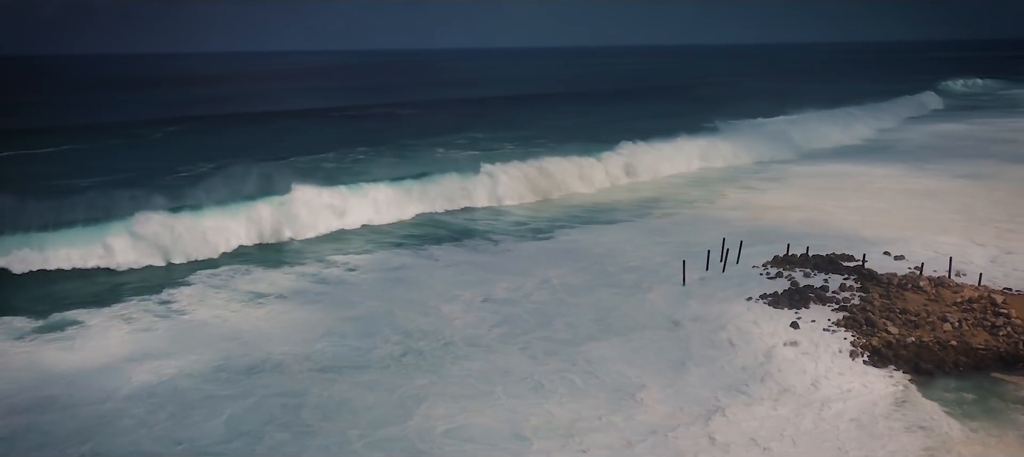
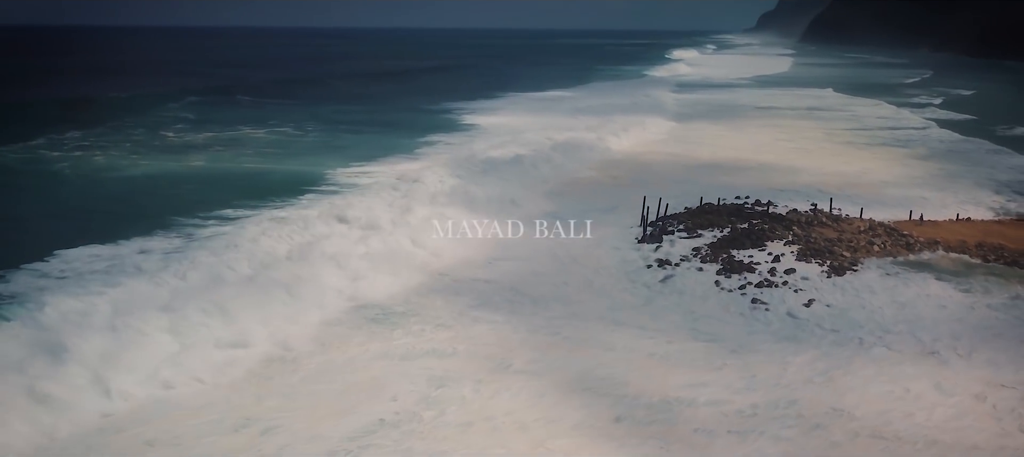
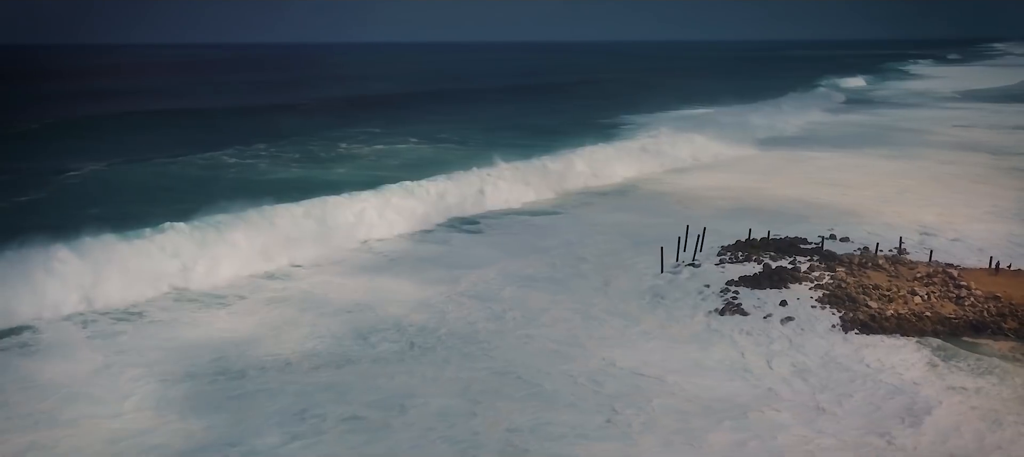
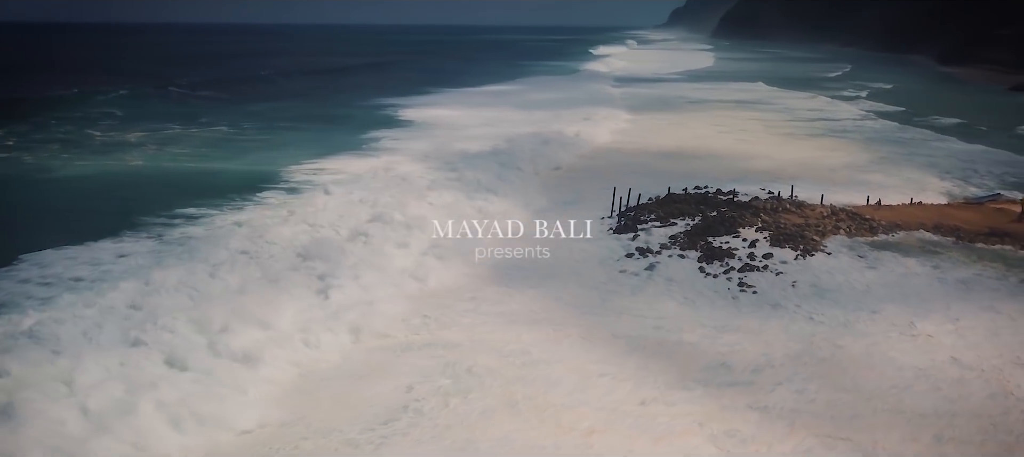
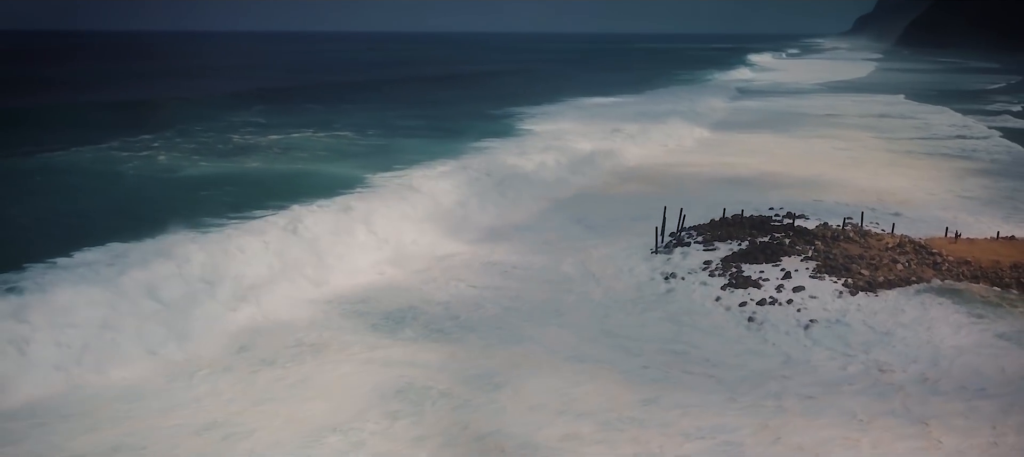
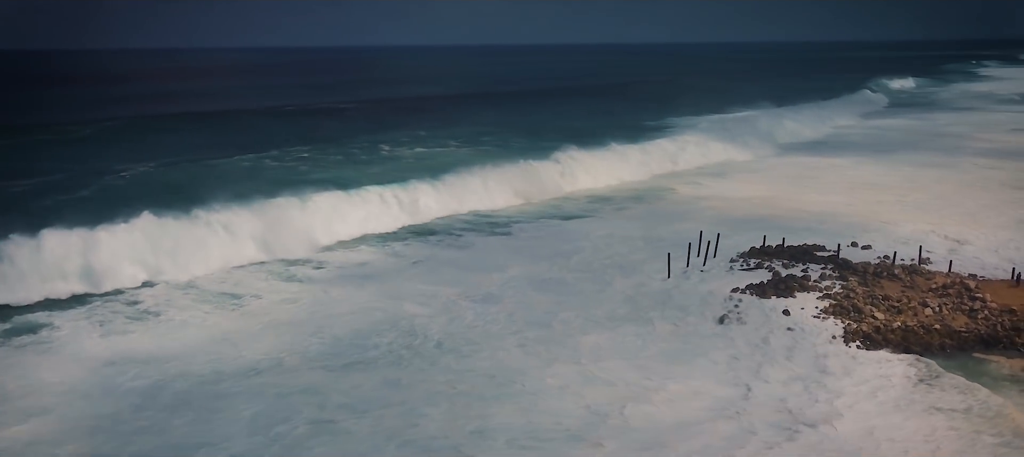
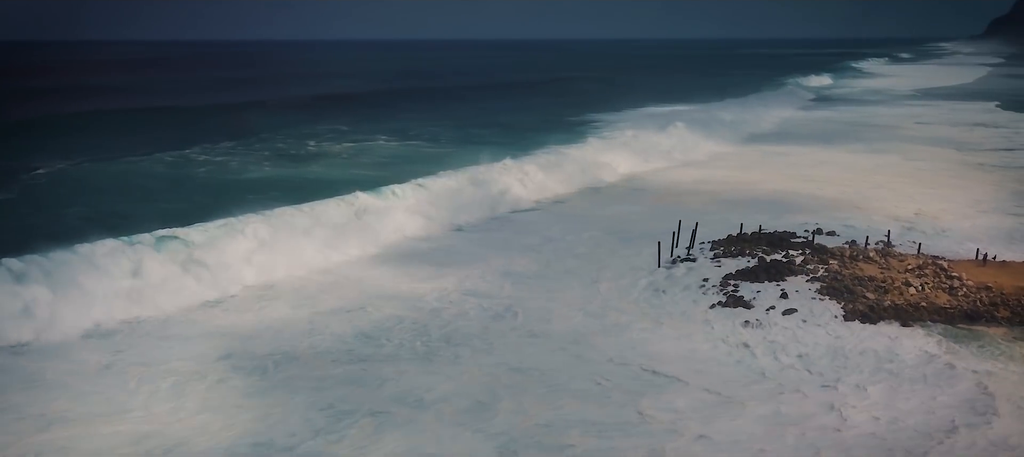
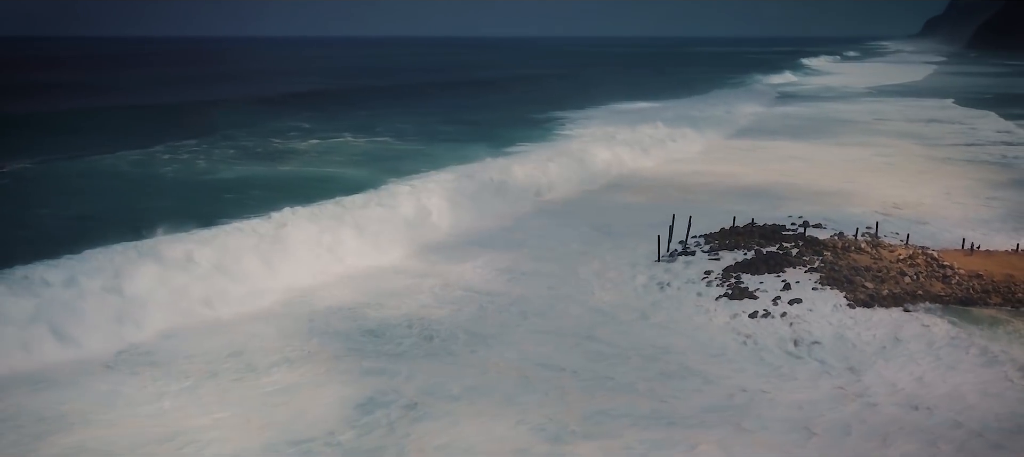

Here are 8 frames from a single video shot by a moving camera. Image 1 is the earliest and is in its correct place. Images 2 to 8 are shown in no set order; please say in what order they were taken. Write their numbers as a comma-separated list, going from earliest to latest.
6, 3, 7, 8, 5, 2, 4
